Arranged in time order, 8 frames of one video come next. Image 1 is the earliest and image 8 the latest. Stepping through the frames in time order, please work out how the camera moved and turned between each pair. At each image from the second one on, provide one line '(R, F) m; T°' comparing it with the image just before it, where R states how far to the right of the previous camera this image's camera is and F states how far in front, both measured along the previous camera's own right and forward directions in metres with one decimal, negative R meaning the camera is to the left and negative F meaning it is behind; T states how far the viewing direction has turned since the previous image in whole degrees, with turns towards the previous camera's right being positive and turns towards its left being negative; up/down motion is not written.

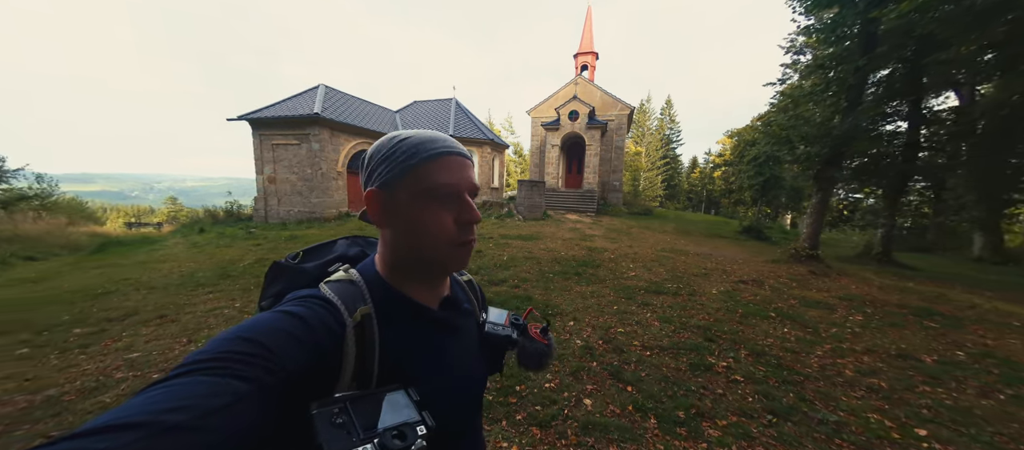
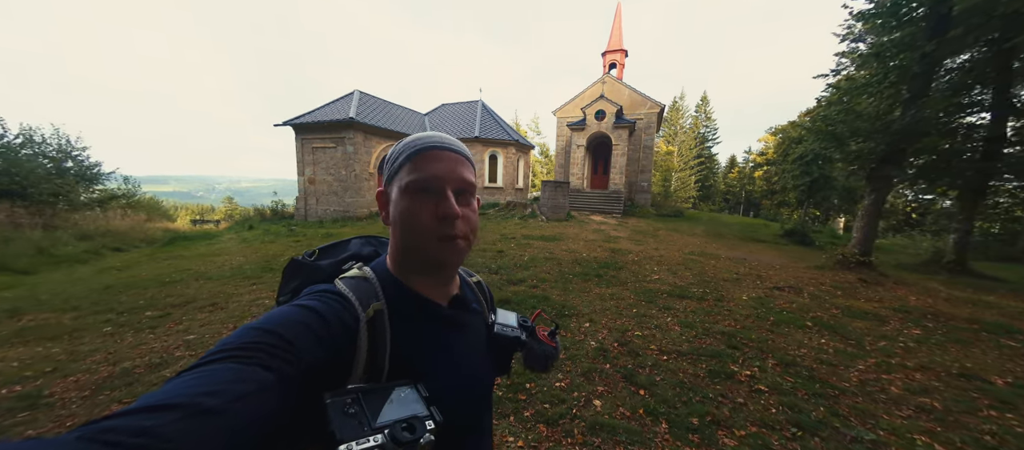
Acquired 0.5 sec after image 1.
(+0.2, 0.0) m; -5°
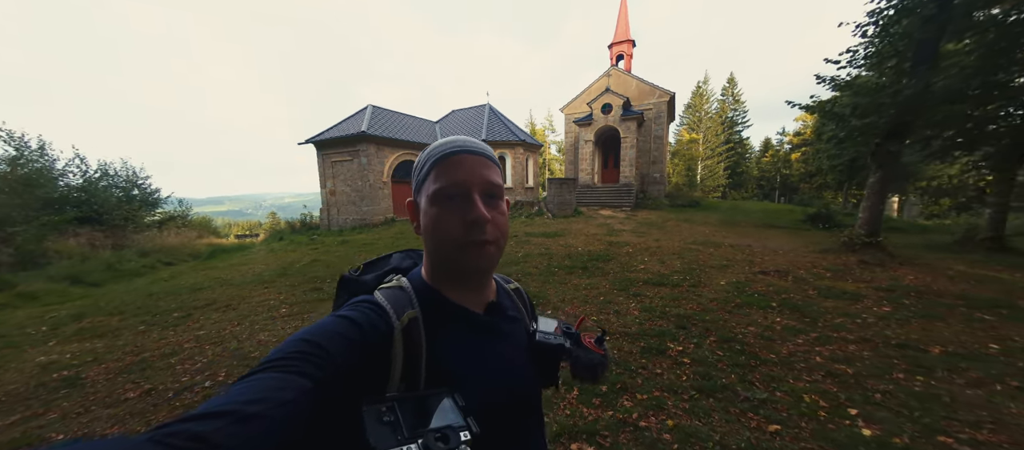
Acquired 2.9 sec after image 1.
(+1.1, -0.4) m; -5°
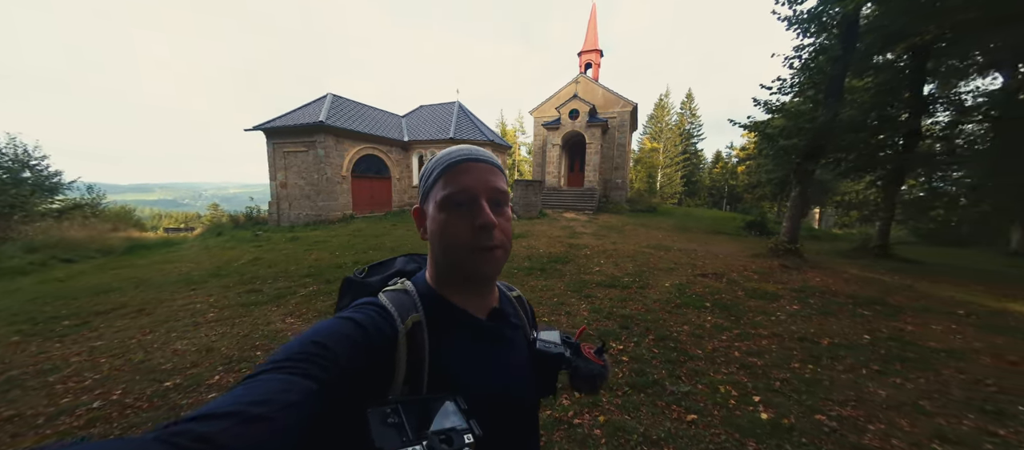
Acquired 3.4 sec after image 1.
(+0.2, -0.1) m; +6°
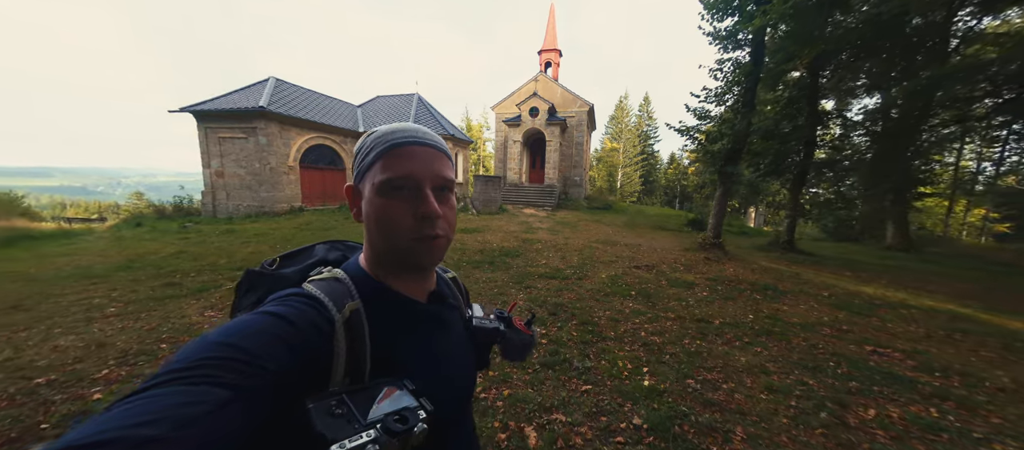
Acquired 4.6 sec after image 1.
(+0.5, -0.3) m; +6°
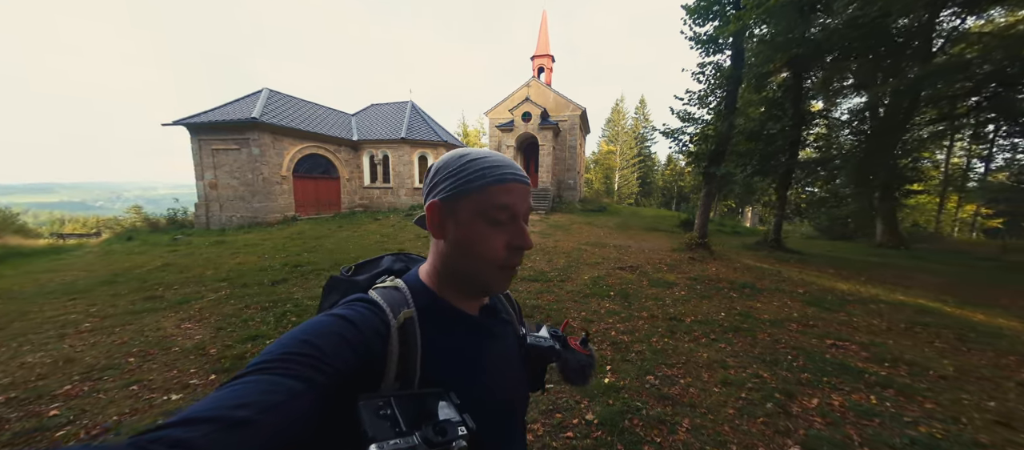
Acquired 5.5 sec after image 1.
(+0.4, -0.1) m; 0°
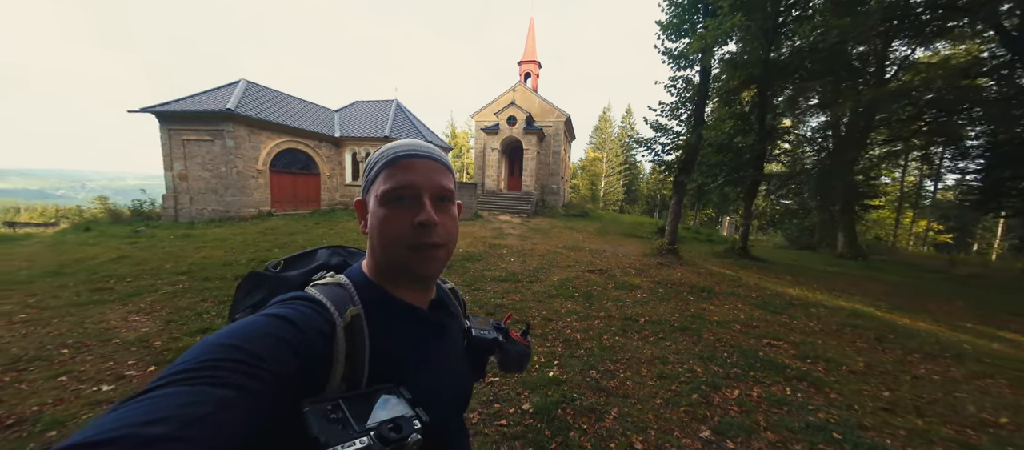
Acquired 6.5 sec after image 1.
(+0.4, -0.2) m; +2°
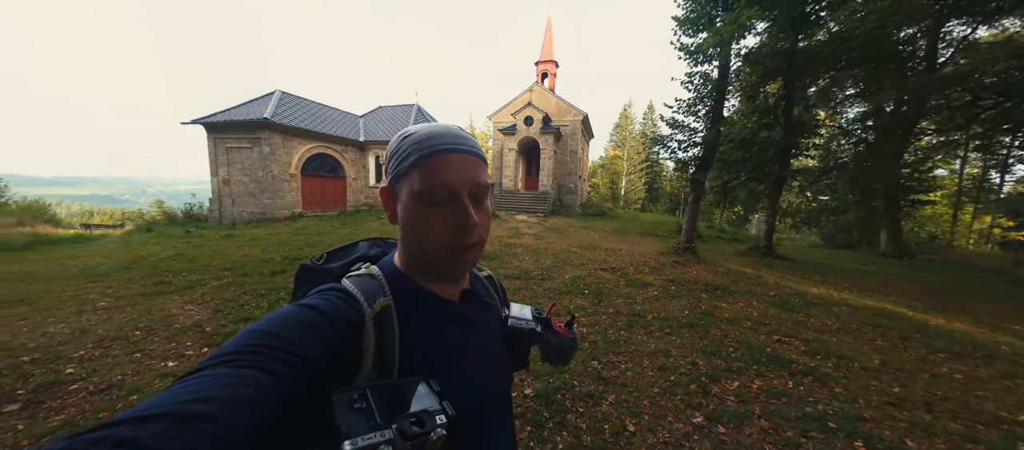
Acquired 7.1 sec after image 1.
(+0.2, -0.2) m; -4°
